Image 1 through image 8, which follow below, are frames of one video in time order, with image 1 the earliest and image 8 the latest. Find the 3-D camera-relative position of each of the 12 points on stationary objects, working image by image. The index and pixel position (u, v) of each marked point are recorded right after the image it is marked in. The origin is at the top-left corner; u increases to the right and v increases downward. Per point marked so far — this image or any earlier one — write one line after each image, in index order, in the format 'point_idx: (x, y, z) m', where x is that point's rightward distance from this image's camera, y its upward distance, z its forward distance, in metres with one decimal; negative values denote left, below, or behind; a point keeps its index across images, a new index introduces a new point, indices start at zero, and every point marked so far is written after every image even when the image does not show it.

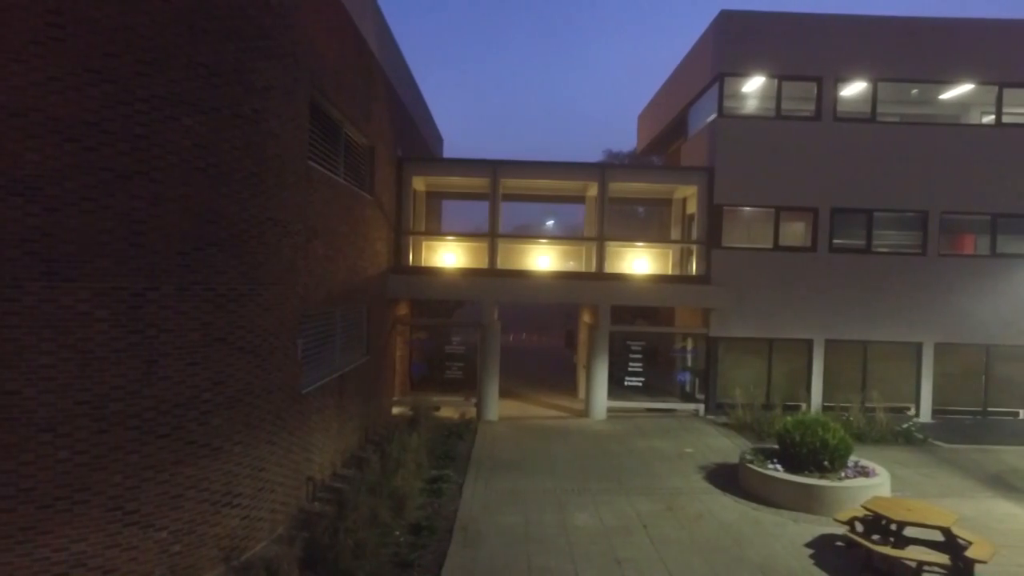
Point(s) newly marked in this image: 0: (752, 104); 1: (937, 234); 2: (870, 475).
0: (+5.0, +3.8, +16.9) m
1: (+8.6, +1.1, +16.7) m
2: (+4.5, -2.4, +10.4) m
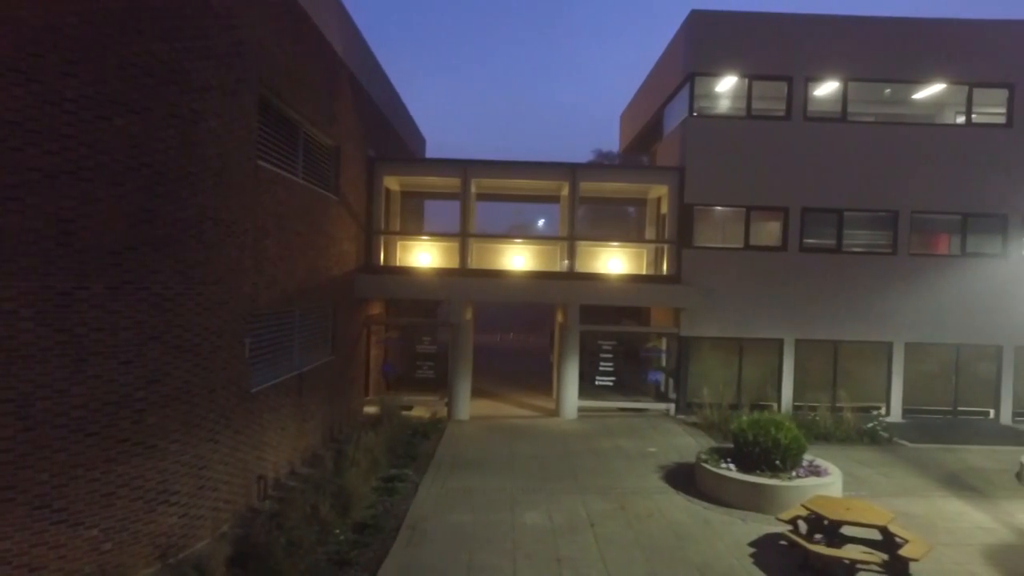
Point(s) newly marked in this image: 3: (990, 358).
0: (+4.4, +3.8, +16.9) m
1: (+8.1, +1.1, +16.7) m
2: (+3.9, -2.4, +10.4) m
3: (+9.7, -1.4, +16.8) m
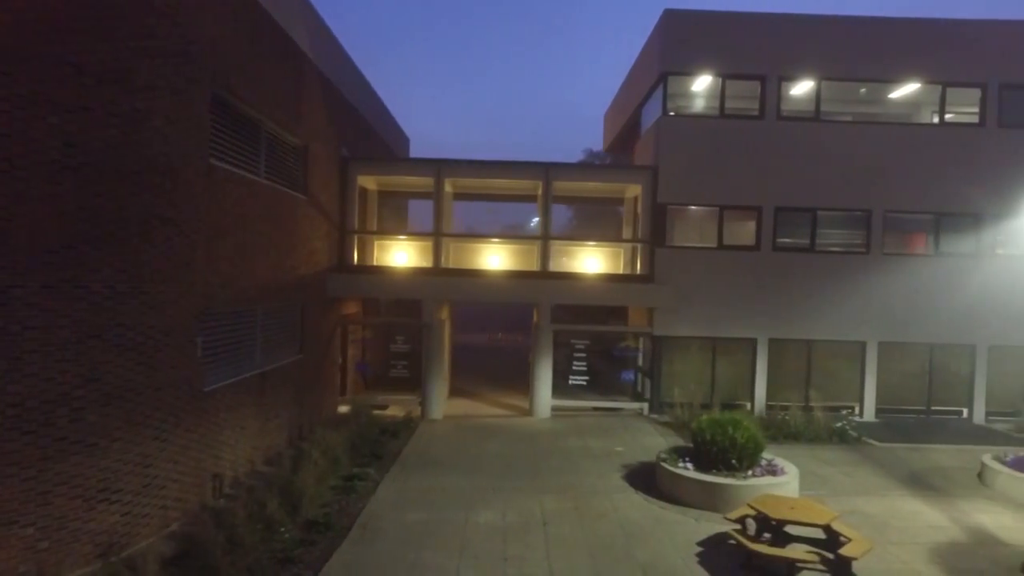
0: (+3.9, +3.8, +16.9) m
1: (+7.5, +1.1, +16.7) m
2: (+3.4, -2.4, +10.4) m
3: (+9.2, -1.4, +16.8) m
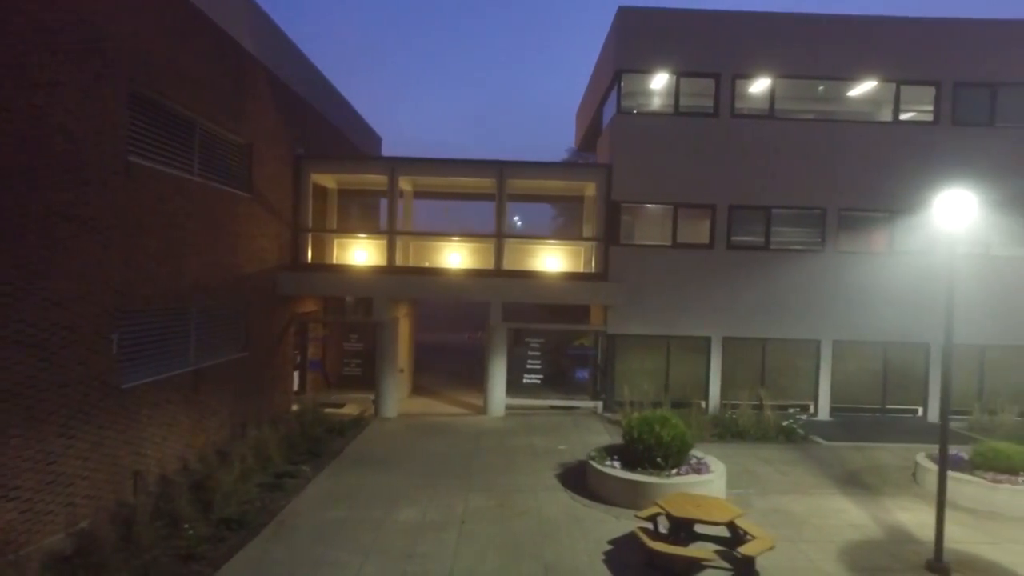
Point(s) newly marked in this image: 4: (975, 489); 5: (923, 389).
0: (+2.9, +3.9, +16.9) m
1: (+6.6, +1.1, +16.6) m
2: (+2.4, -2.3, +10.4) m
3: (+8.3, -1.4, +16.7) m
4: (+5.8, -2.5, +10.2) m
5: (+8.3, -2.1, +16.7) m
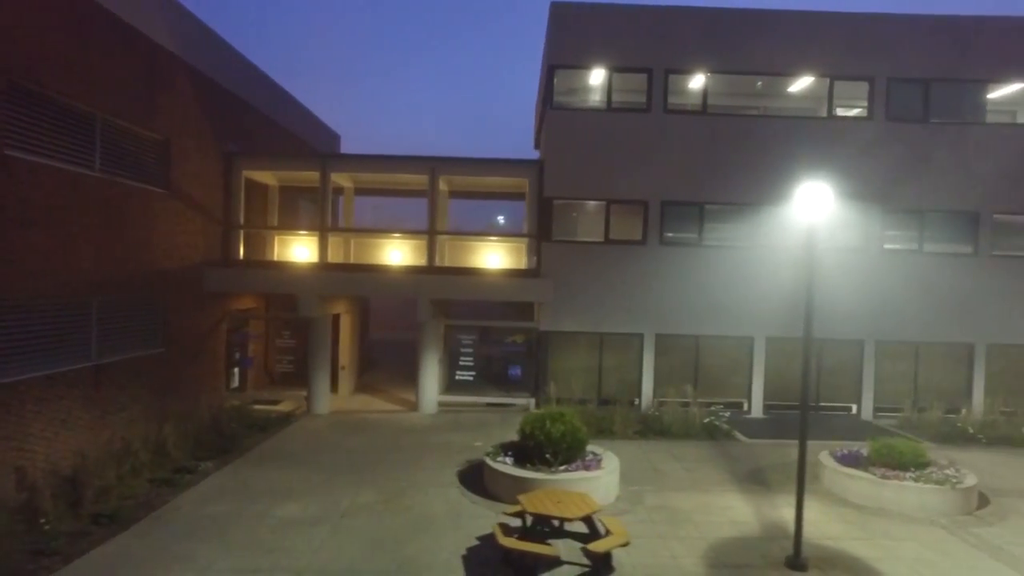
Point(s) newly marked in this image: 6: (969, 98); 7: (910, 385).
0: (+1.6, +3.9, +16.8) m
1: (+5.2, +1.2, +16.5) m
2: (+1.0, -2.3, +10.3) m
3: (+6.9, -1.3, +16.6) m
4: (+4.4, -2.4, +10.1) m
5: (+7.0, -2.0, +16.6) m
6: (+9.2, +3.8, +16.5) m
7: (+8.1, -2.0, +16.6) m
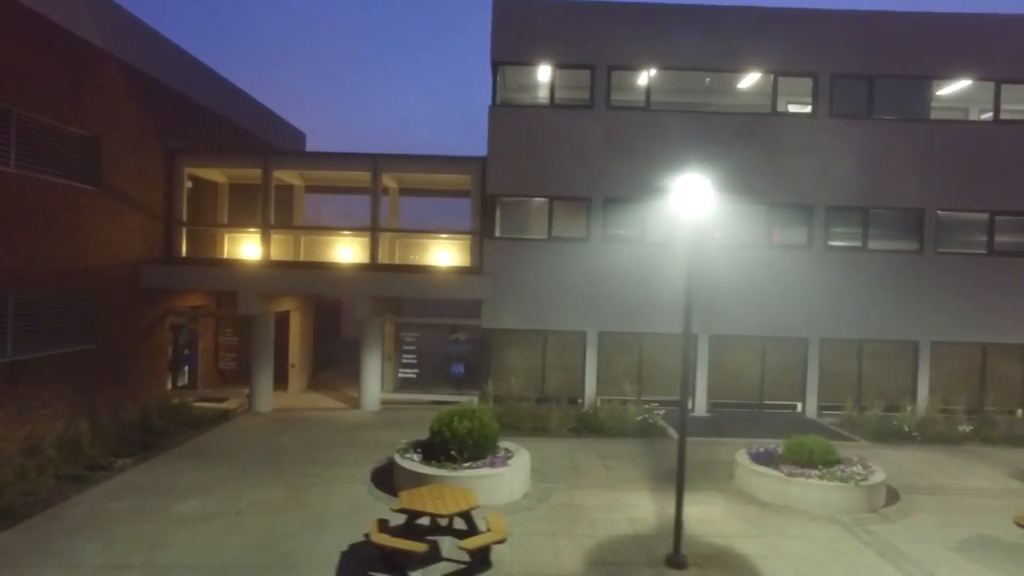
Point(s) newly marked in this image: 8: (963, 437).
0: (+0.4, +4.0, +16.7) m
1: (+4.1, +1.3, +16.4) m
2: (-0.2, -2.2, +10.2) m
3: (+5.7, -1.3, +16.5) m
4: (+3.2, -2.4, +10.0) m
5: (+5.8, -1.9, +16.5) m
6: (+8.1, +3.9, +16.4) m
7: (+6.9, -1.9, +16.5) m
8: (+7.8, -2.6, +14.2) m
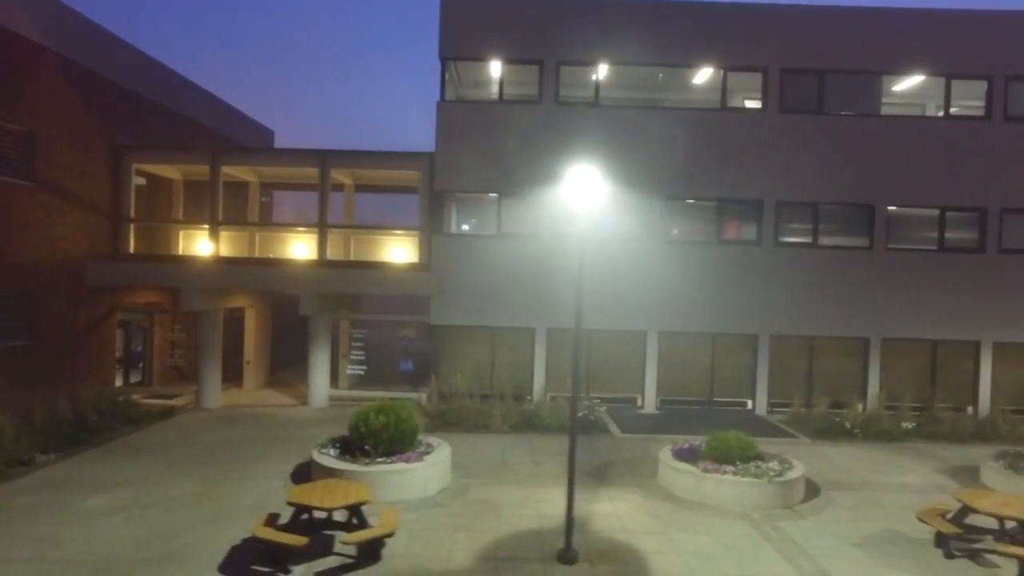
0: (-0.6, +4.0, +16.7) m
1: (+3.0, +1.3, +16.4) m
2: (-1.2, -2.1, +10.2) m
3: (+4.7, -1.2, +16.4) m
4: (+2.1, -2.3, +10.0) m
5: (+4.8, -1.9, +16.4) m
6: (+7.0, +4.0, +16.3) m
7: (+5.9, -1.9, +16.4) m
8: (+6.8, -2.5, +14.1) m
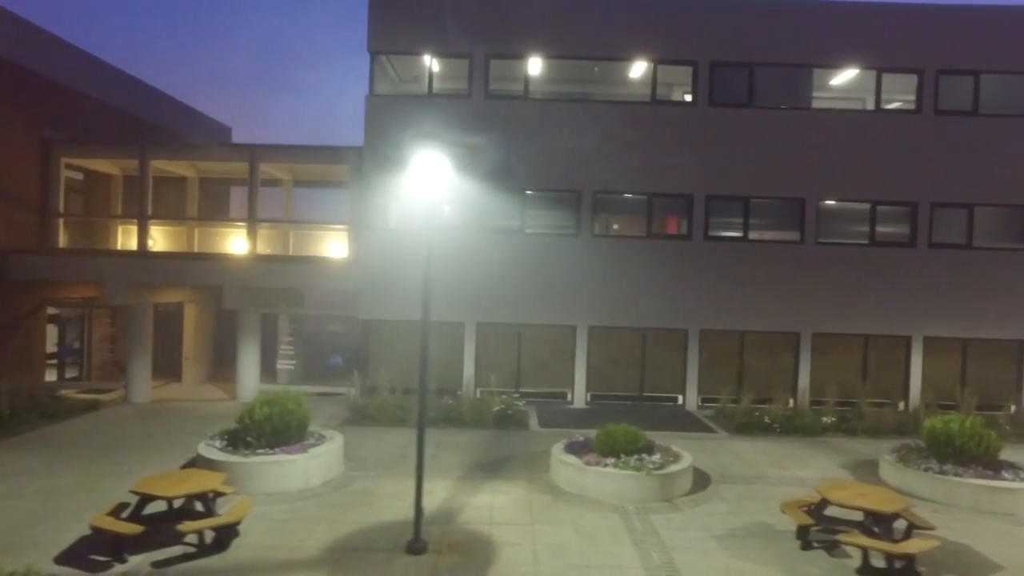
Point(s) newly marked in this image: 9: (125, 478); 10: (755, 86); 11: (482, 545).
0: (-2.0, +4.2, +16.6) m
1: (+1.6, +1.4, +16.3) m
2: (-2.7, -2.0, +10.1) m
3: (+3.3, -1.1, +16.3) m
4: (+0.7, -2.2, +9.9) m
5: (+3.4, -1.8, +16.3) m
6: (+5.6, +4.1, +16.2) m
7: (+4.5, -1.8, +16.3) m
8: (+5.4, -2.4, +14.0) m
9: (-4.8, -2.4, +10.3) m
10: (+4.8, +4.0, +16.2) m
11: (-0.3, -2.5, +7.9) m
